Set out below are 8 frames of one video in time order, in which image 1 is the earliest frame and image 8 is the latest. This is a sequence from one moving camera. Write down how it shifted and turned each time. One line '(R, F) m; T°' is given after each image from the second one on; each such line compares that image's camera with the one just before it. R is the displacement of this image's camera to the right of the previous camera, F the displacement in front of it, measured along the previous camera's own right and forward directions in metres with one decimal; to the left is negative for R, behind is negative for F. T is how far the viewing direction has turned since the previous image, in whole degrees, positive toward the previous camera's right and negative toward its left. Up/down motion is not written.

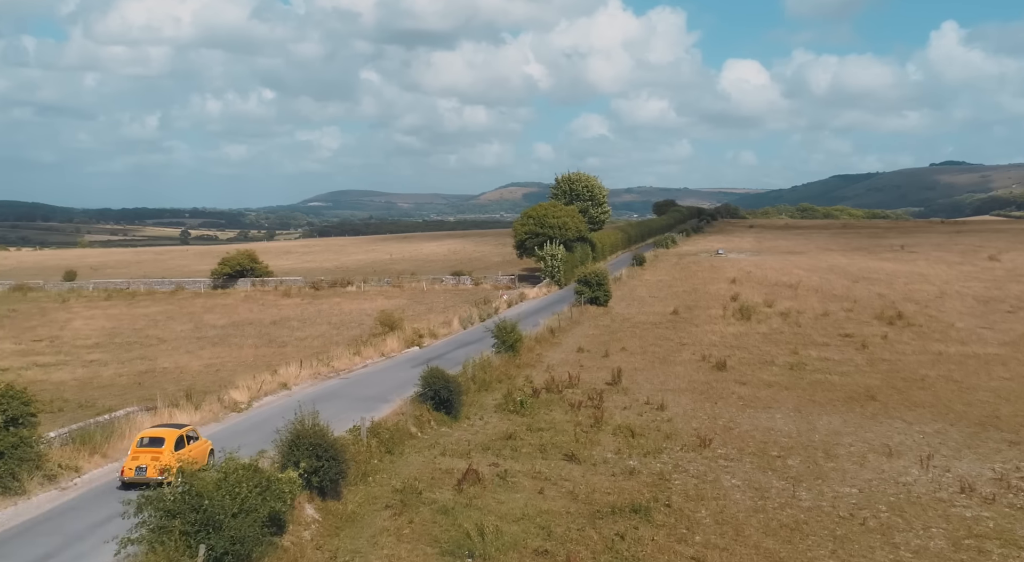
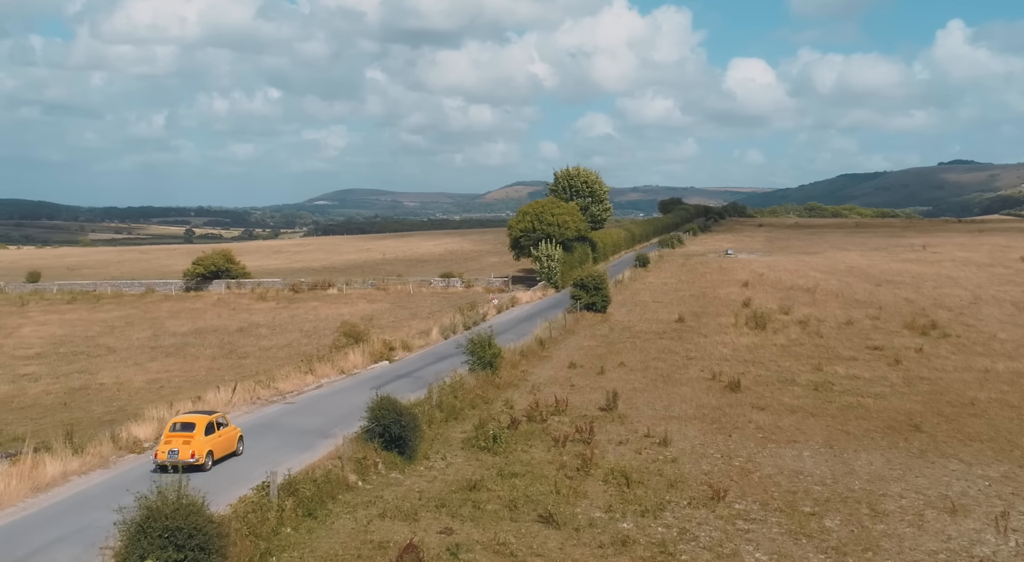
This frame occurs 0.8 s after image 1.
(+1.0, +6.6) m; 0°
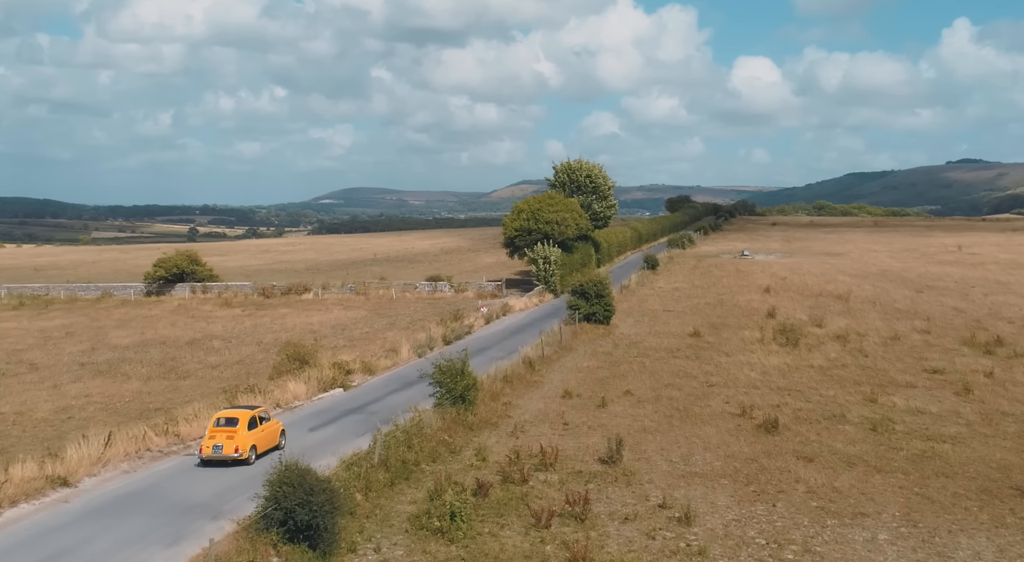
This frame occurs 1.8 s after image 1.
(+0.9, +8.5) m; 0°
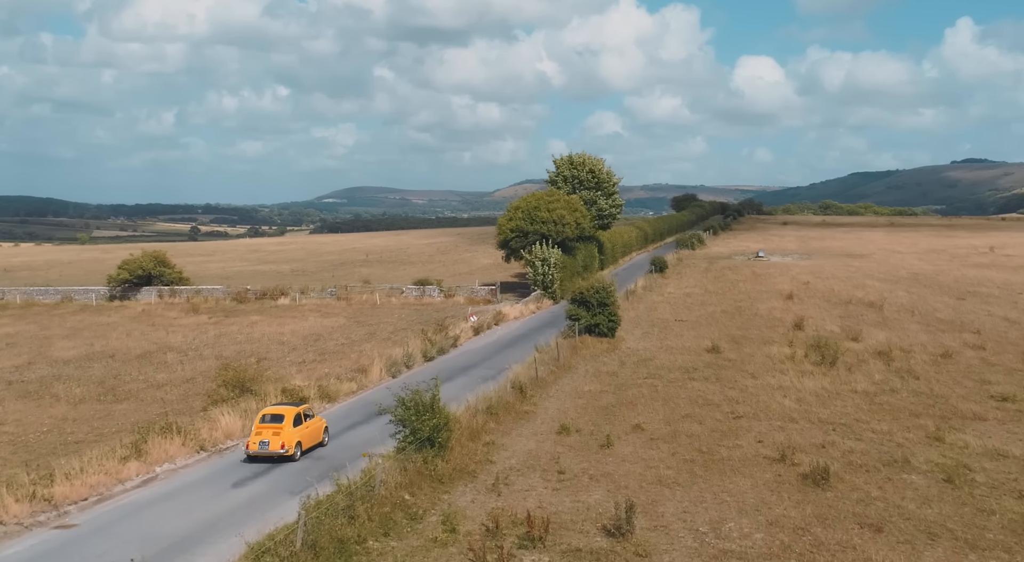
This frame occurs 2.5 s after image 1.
(+0.5, +6.7) m; 0°
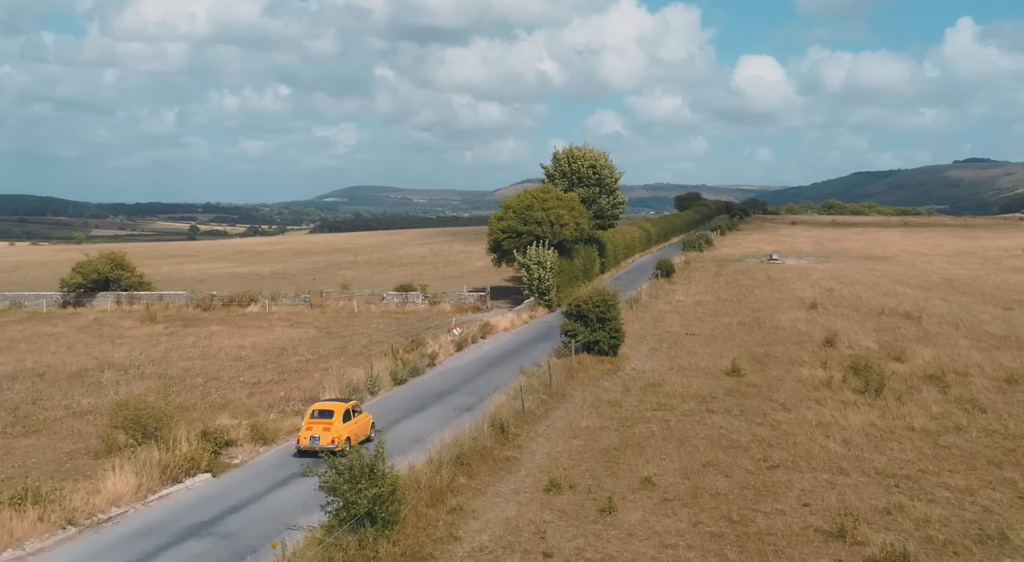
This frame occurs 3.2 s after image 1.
(+0.6, +6.6) m; 0°
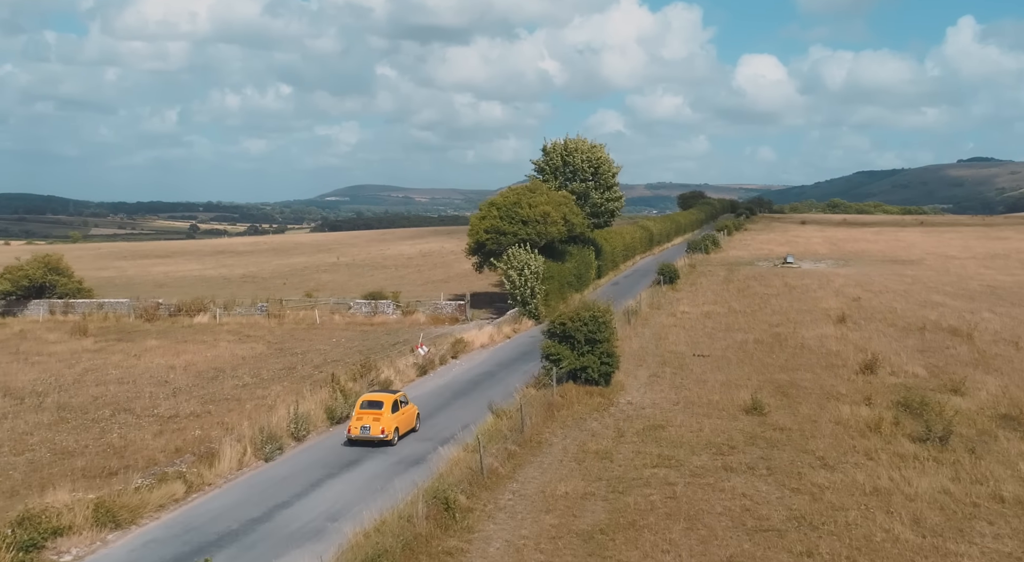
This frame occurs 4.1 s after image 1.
(+1.0, +7.6) m; 0°
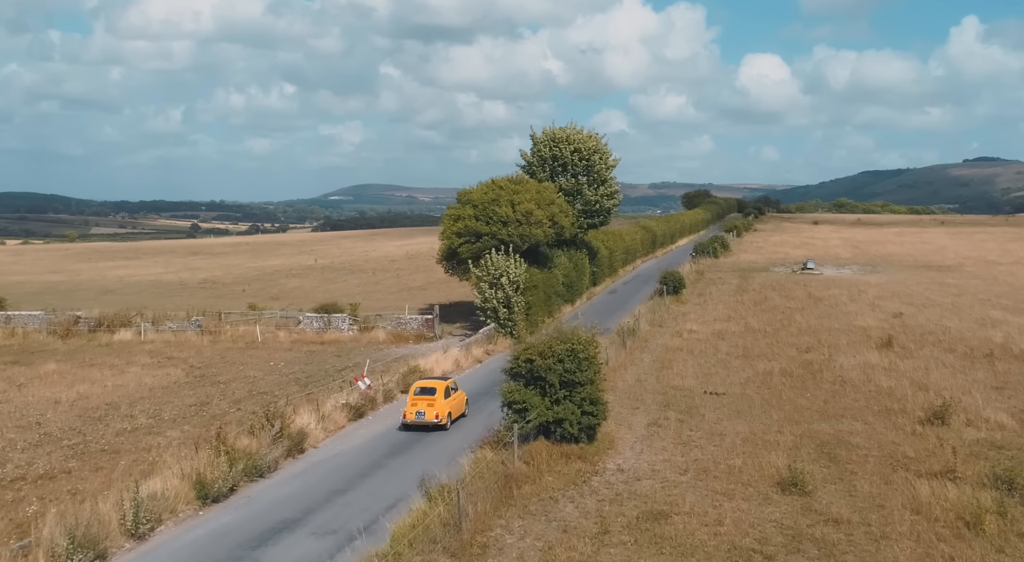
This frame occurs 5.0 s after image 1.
(+1.2, +8.6) m; 0°
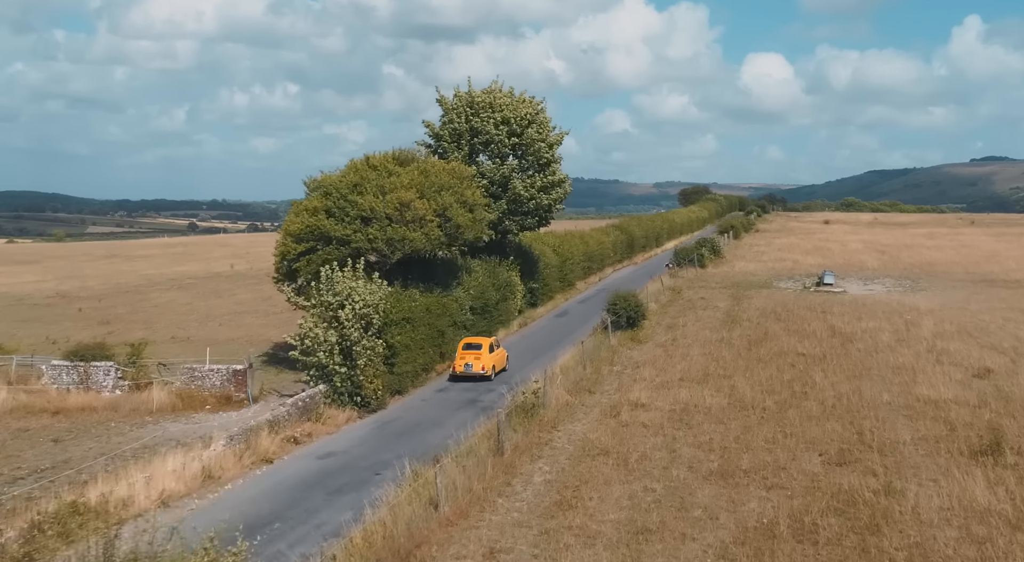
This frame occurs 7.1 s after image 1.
(+4.4, +17.7) m; 0°
